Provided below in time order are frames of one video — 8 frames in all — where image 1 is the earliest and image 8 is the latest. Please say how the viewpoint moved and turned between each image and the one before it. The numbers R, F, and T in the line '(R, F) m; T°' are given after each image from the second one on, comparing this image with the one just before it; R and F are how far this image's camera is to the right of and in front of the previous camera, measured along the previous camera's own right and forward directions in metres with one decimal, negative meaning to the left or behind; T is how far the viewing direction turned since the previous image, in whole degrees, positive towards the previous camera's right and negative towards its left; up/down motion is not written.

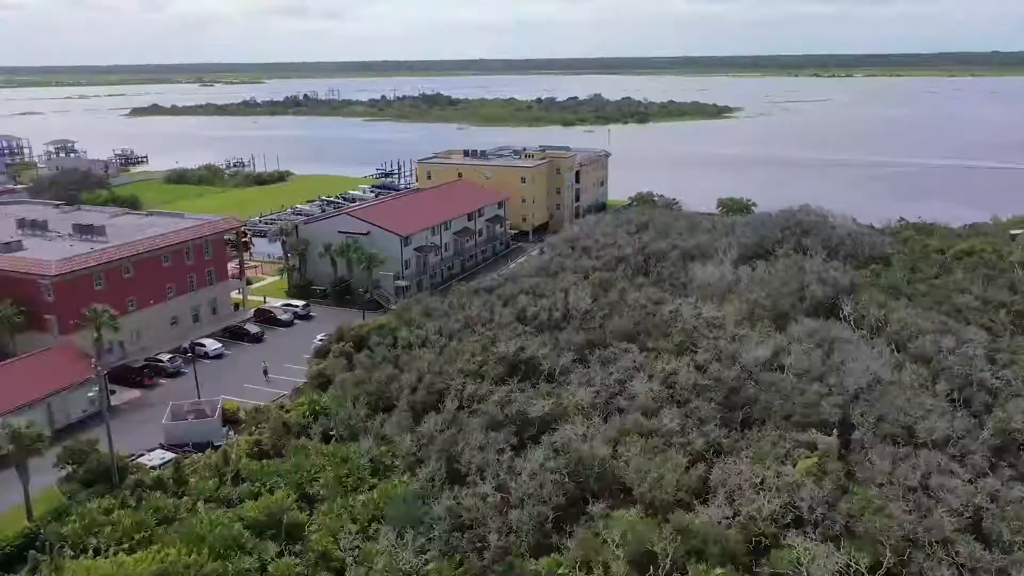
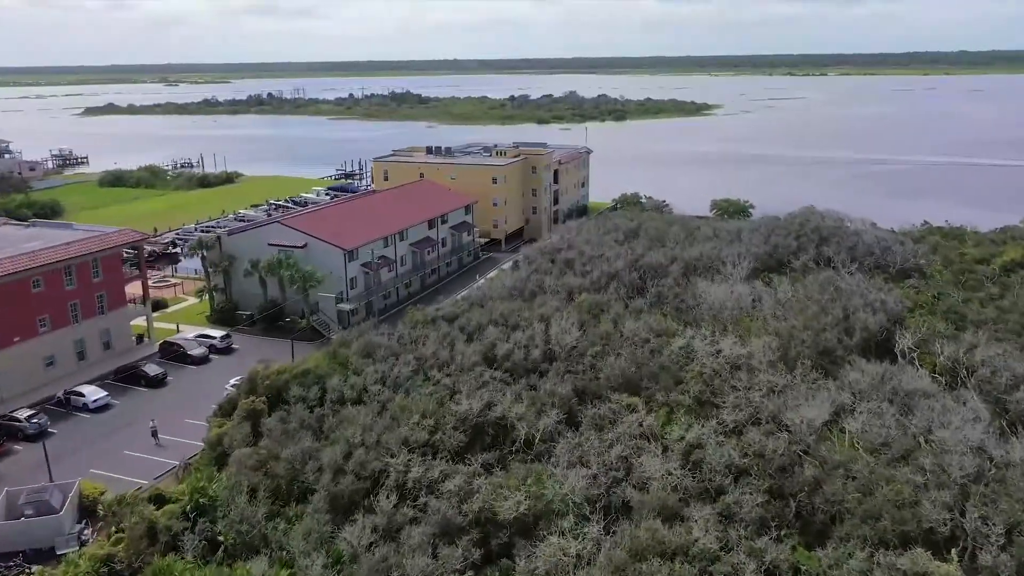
(+0.4, +7.7) m; +2°
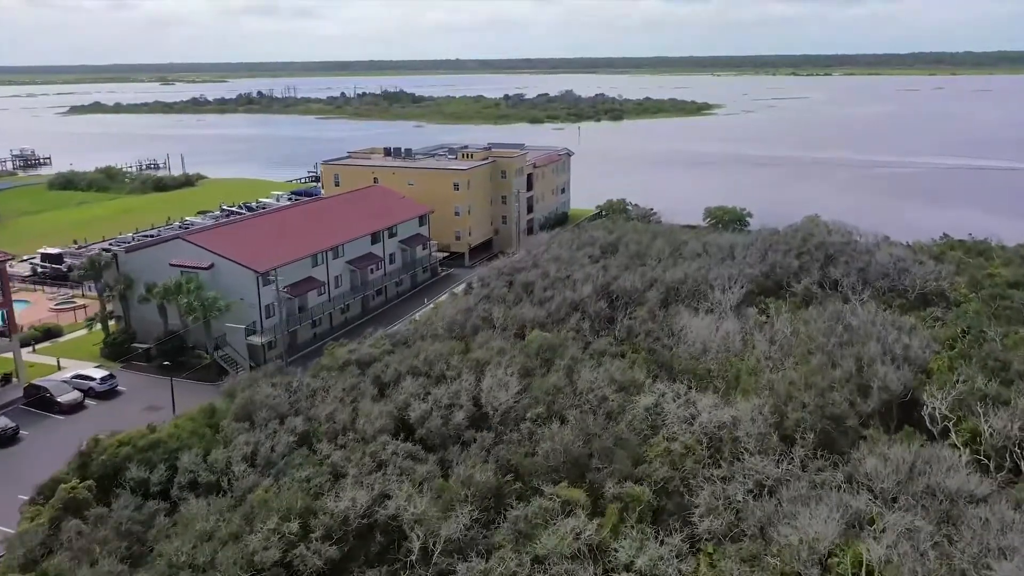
(+2.2, +6.0) m; 0°
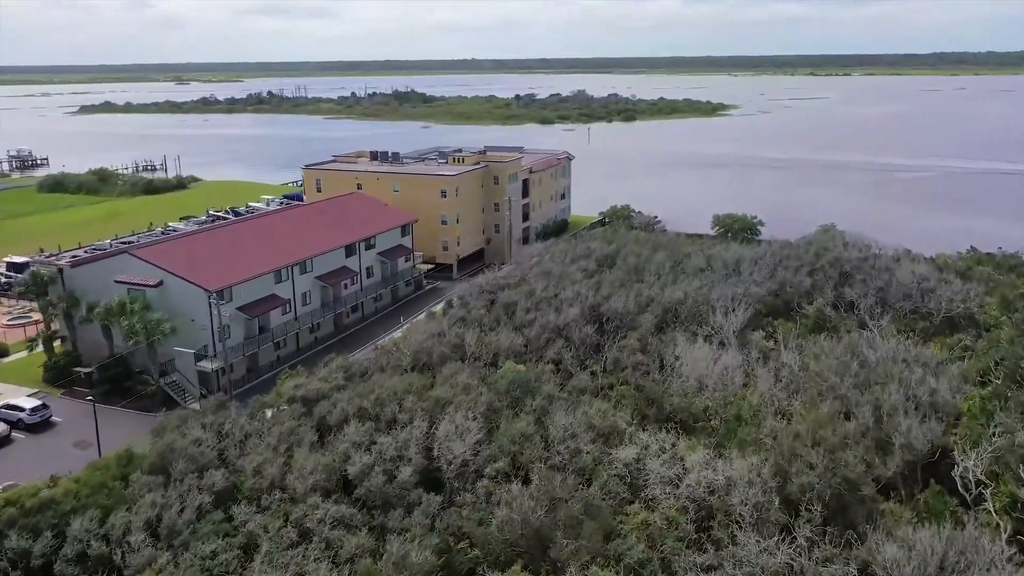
(+1.3, +3.1) m; -1°
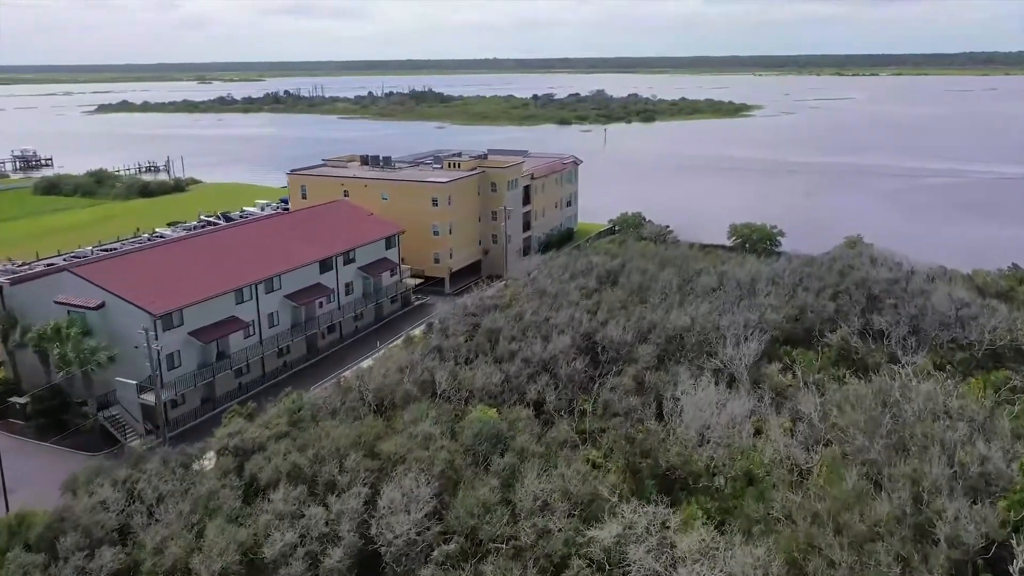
(+1.2, +3.2) m; -1°
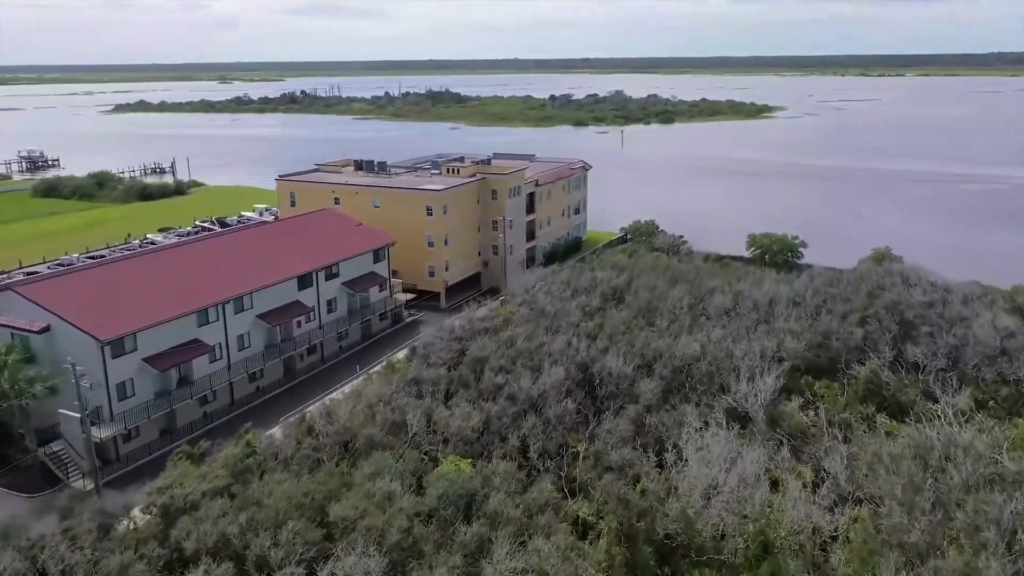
(+0.9, +2.7) m; -1°
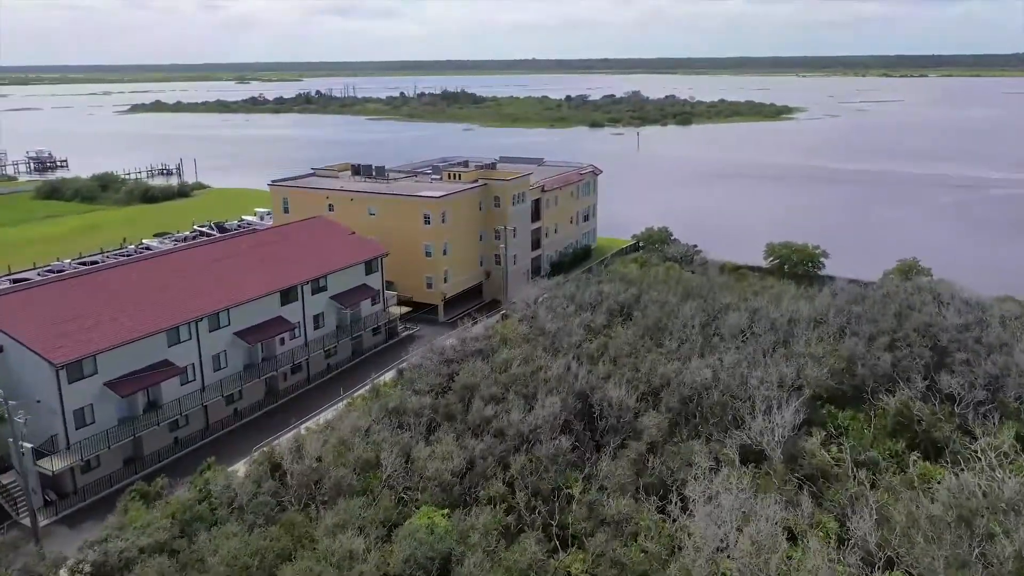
(+0.6, +2.1) m; -1°
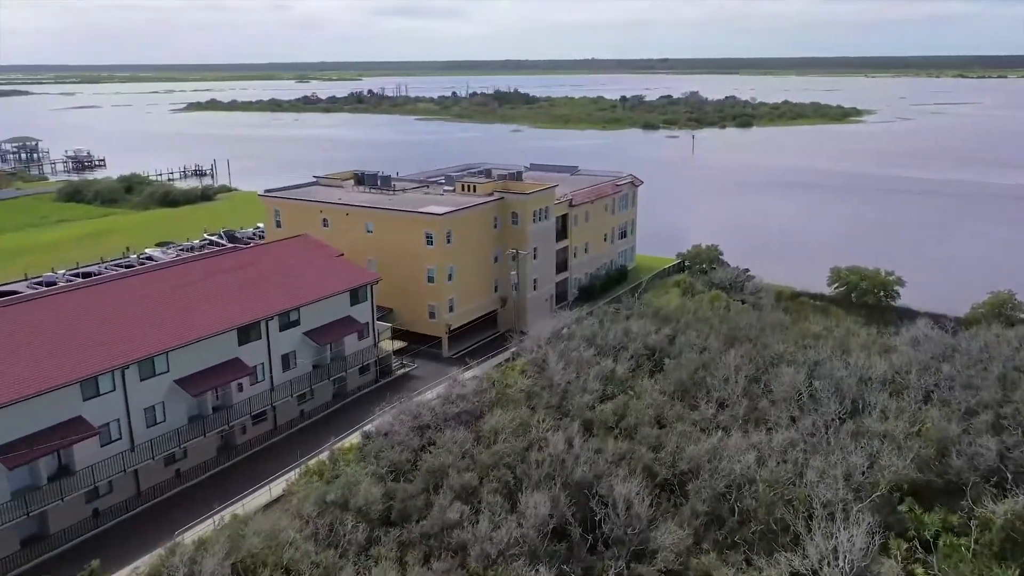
(+1.5, +5.0) m; -4°
